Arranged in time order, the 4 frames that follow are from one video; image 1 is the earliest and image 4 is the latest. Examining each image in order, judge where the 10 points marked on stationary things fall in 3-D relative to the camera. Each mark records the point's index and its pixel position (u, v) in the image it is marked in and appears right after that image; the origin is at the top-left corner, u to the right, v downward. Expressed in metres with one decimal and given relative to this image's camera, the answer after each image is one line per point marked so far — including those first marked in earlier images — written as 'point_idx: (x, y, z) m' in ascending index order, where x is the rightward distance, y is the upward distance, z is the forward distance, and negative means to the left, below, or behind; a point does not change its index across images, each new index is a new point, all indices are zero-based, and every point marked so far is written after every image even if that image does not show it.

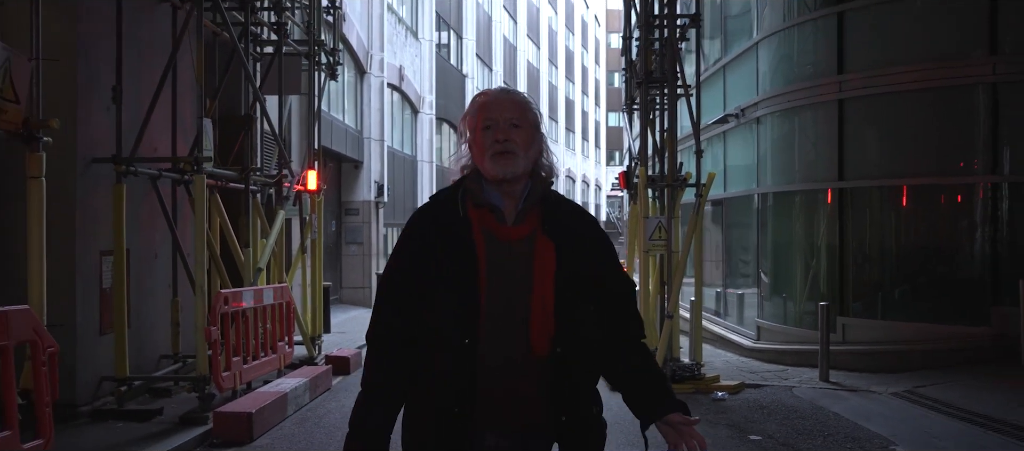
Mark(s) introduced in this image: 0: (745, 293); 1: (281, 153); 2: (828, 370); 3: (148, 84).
0: (+3.7, -1.1, +13.3) m
1: (-2.9, +0.9, +10.5) m
2: (+3.5, -1.6, +9.4) m
3: (-3.6, +1.4, +8.3) m
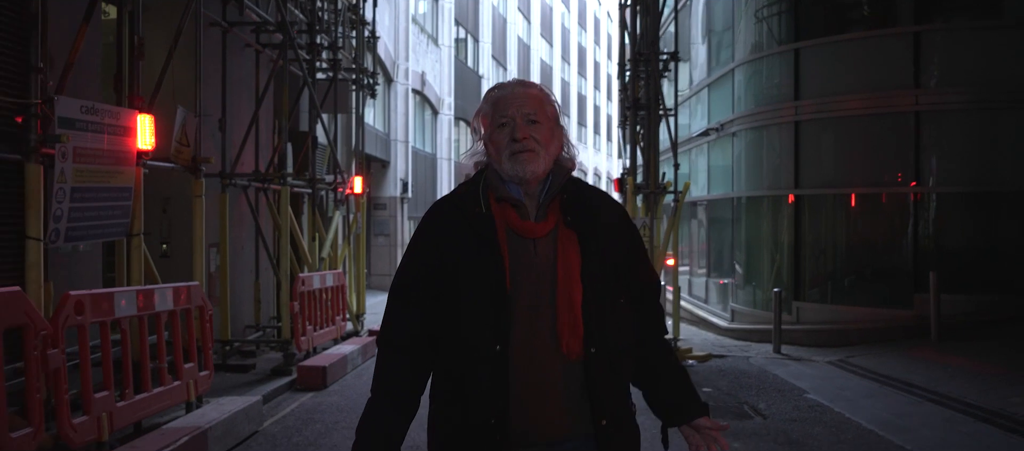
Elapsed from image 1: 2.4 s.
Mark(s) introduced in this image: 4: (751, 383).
0: (+3.9, -1.0, +15.5) m
1: (-2.7, +1.0, +12.8) m
2: (+3.7, -1.6, +11.6) m
3: (-3.4, +1.4, +10.6) m
4: (+2.7, -1.8, +9.6) m
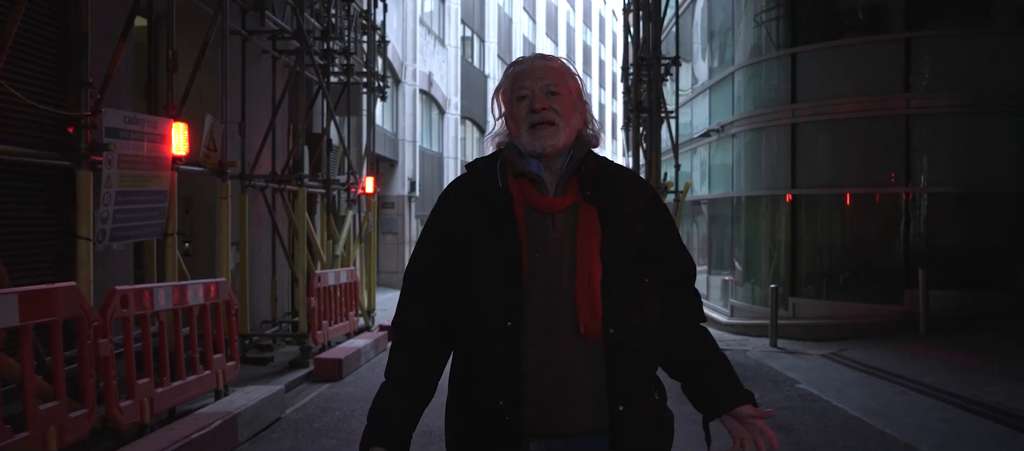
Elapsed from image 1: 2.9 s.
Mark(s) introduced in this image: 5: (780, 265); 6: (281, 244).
0: (+4.0, -1.0, +16.0) m
1: (-2.6, +1.0, +13.2) m
2: (+3.8, -1.6, +12.1) m
3: (-3.3, +1.4, +11.1) m
4: (+2.8, -1.8, +10.0) m
5: (+4.4, -0.7, +13.9) m
6: (-3.1, -0.2, +11.4) m
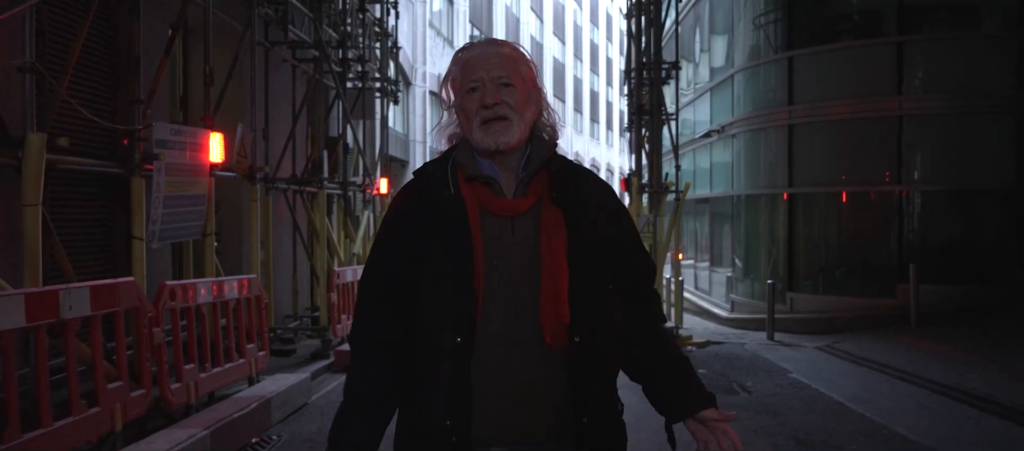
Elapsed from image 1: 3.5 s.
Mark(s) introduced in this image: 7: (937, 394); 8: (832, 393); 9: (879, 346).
0: (+4.2, -1.0, +16.5) m
1: (-2.5, +1.0, +13.9) m
2: (+3.9, -1.6, +12.6) m
3: (-3.2, +1.4, +11.7) m
4: (+2.9, -1.7, +10.6) m
5: (+4.6, -0.6, +14.5) m
6: (-3.0, -0.2, +12.1) m
7: (+4.4, -1.7, +8.9) m
8: (+3.3, -1.8, +8.8) m
9: (+5.0, -1.6, +11.6) m
